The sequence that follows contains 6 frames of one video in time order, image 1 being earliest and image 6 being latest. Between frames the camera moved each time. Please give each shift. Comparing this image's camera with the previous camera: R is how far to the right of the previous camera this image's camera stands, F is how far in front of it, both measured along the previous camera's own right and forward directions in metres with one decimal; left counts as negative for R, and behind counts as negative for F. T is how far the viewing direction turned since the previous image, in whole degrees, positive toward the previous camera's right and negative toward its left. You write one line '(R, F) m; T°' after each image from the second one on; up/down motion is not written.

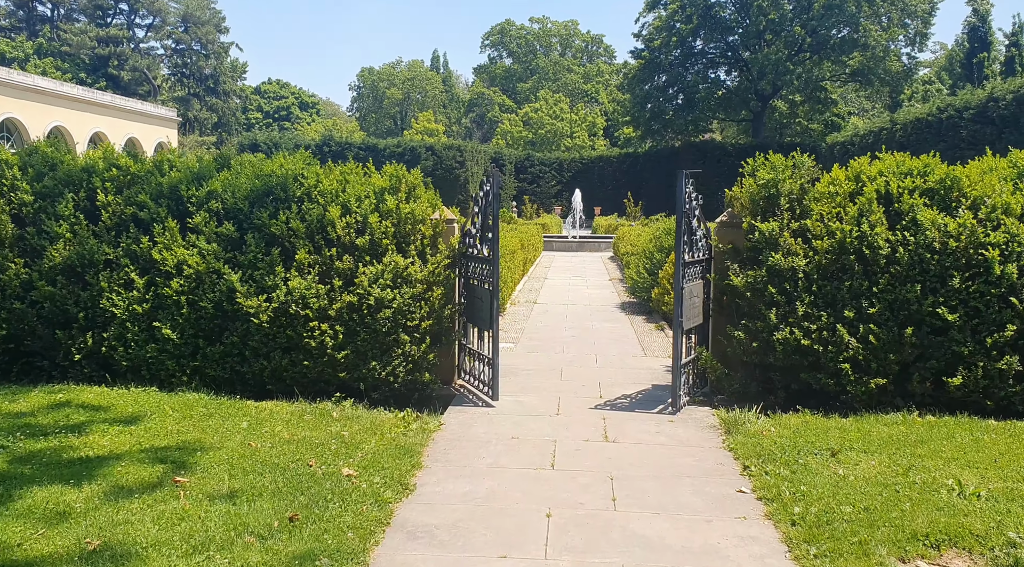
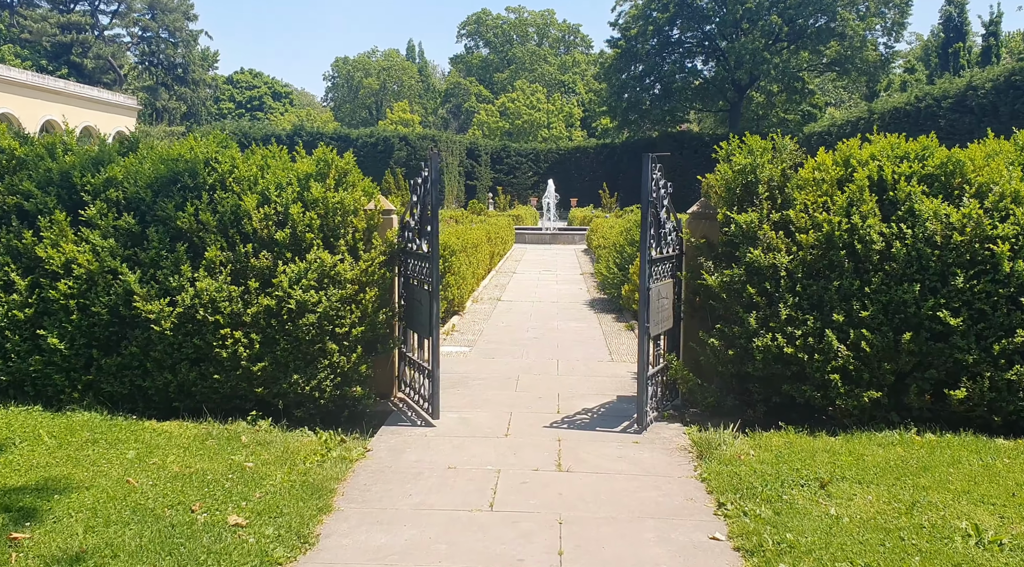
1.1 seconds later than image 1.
(+0.2, +0.8) m; +1°
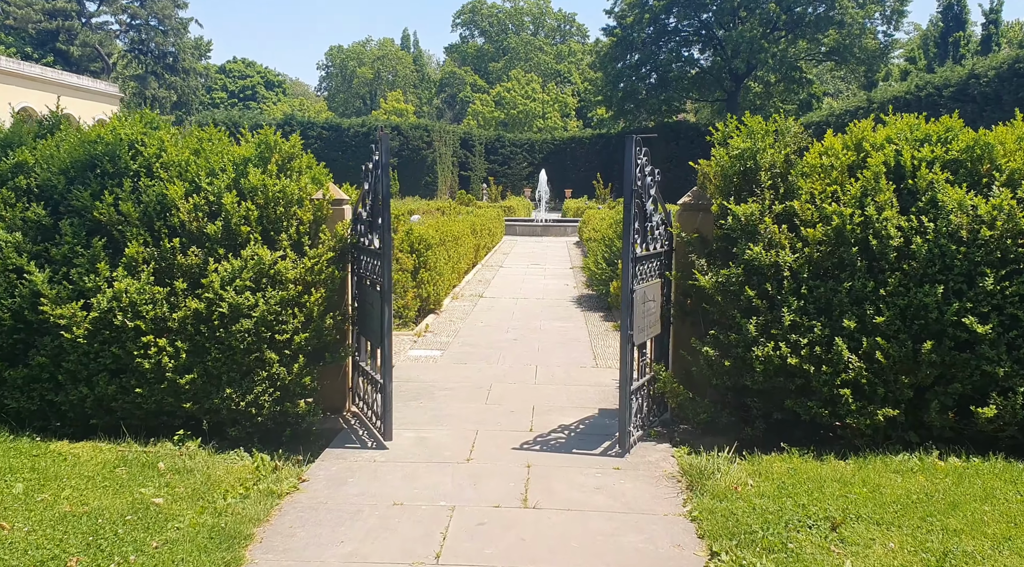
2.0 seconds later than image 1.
(+0.2, +0.7) m; 0°
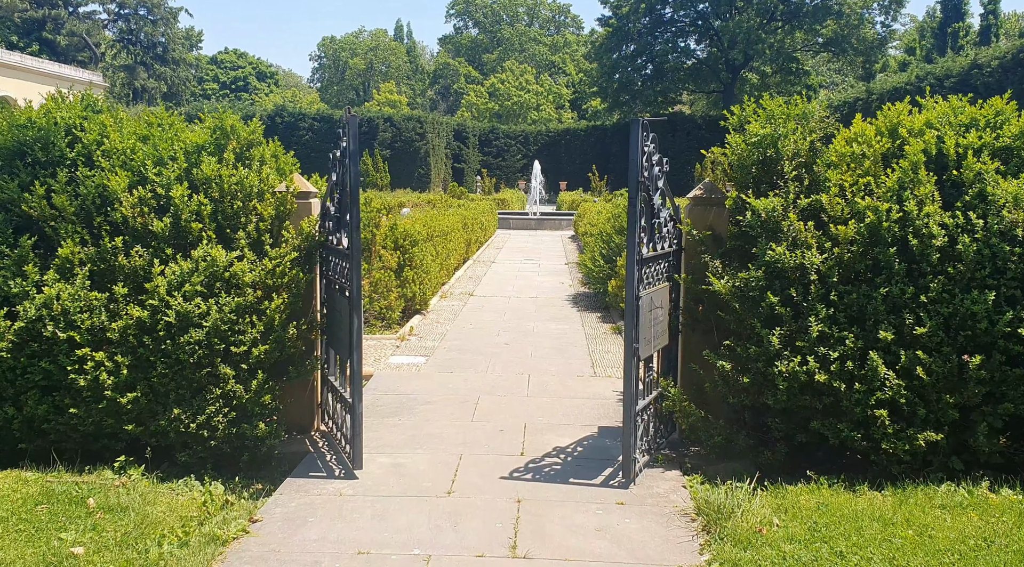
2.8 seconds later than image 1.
(0.0, +0.6) m; 0°
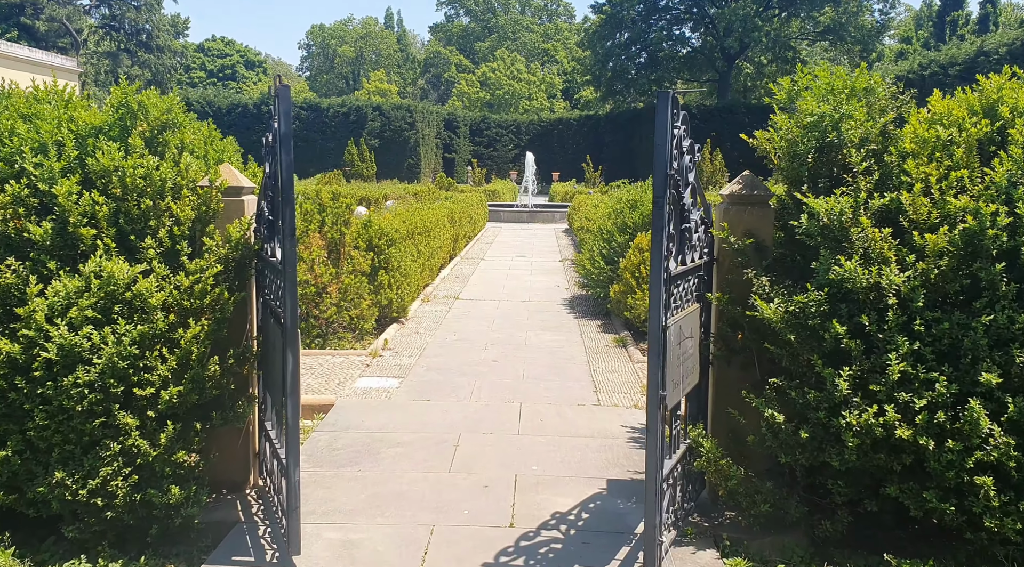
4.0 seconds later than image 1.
(0.0, +1.0) m; +1°
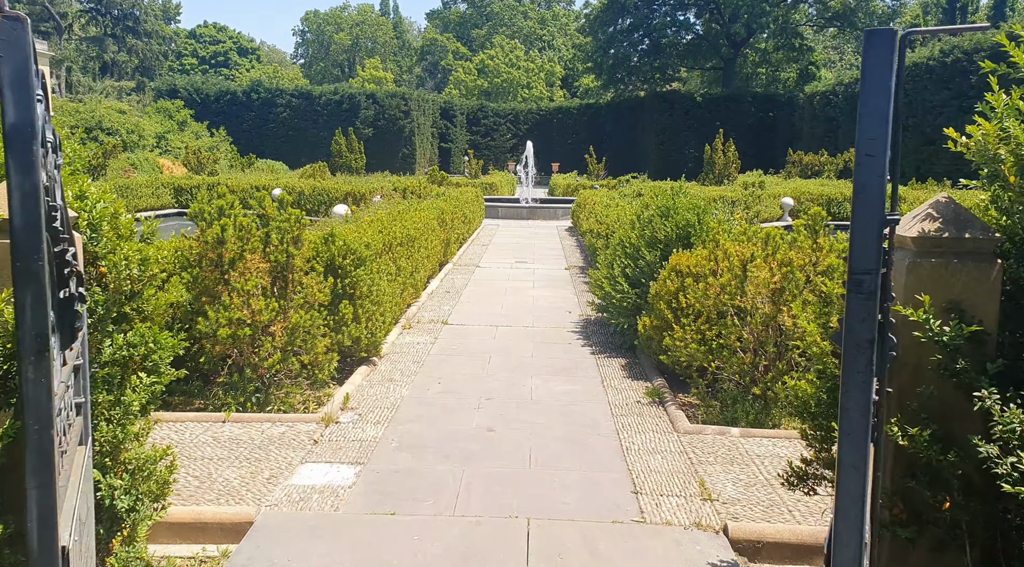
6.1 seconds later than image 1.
(0.0, +1.7) m; 0°
